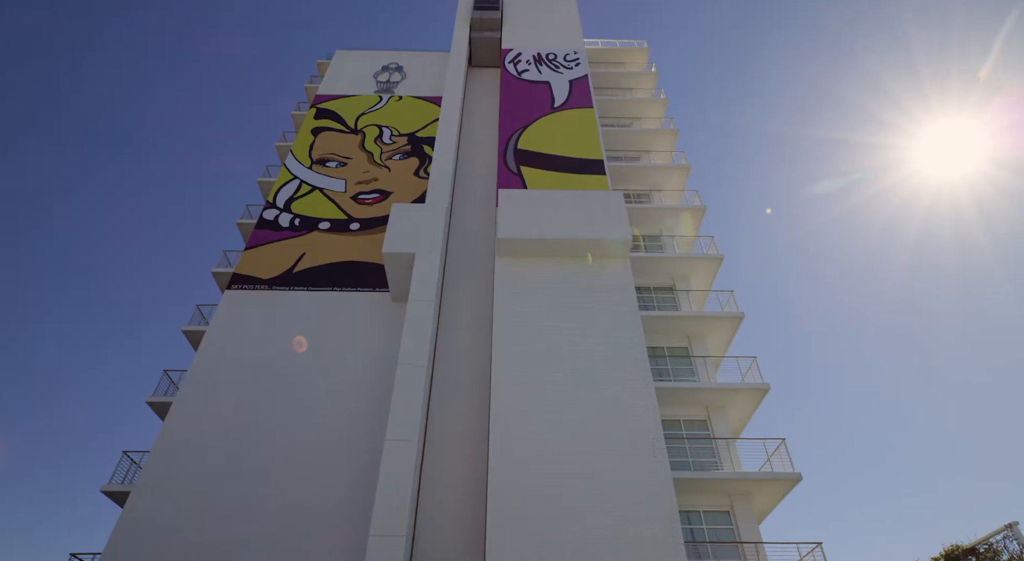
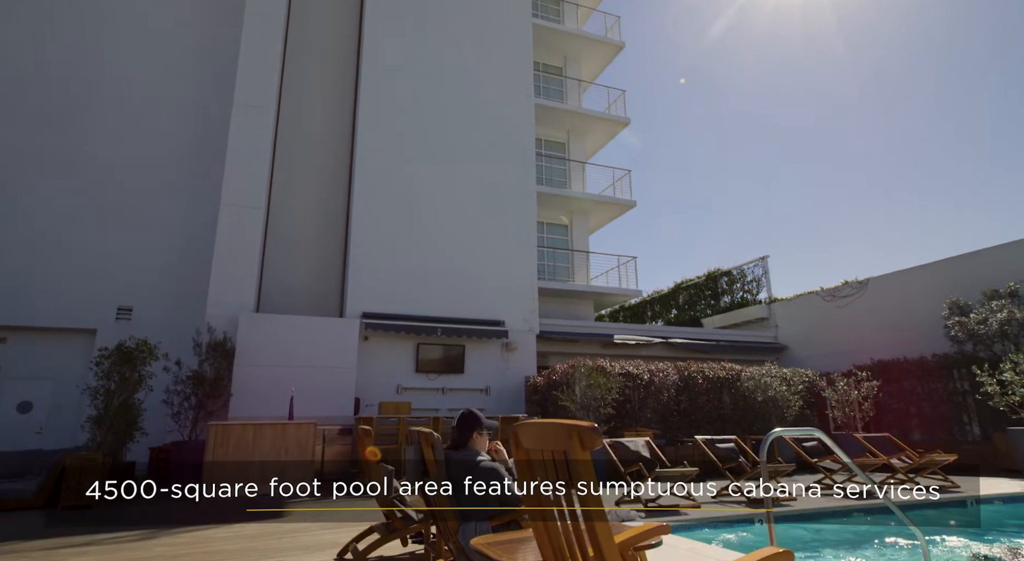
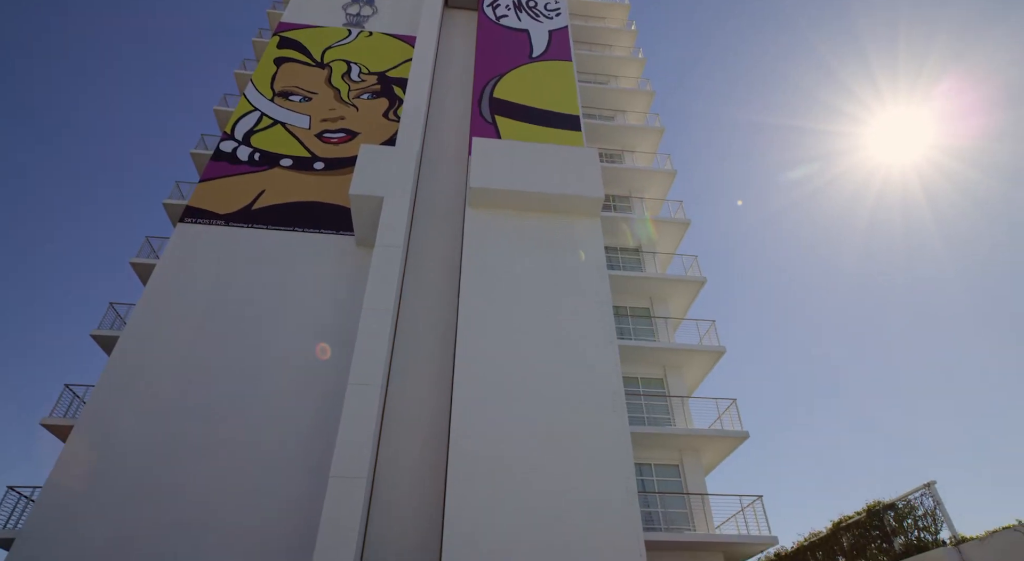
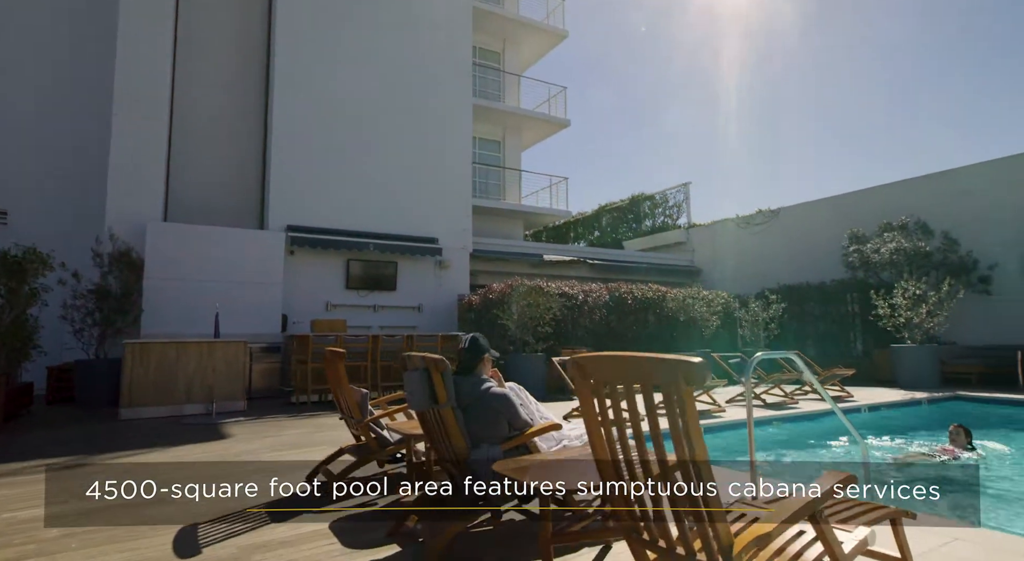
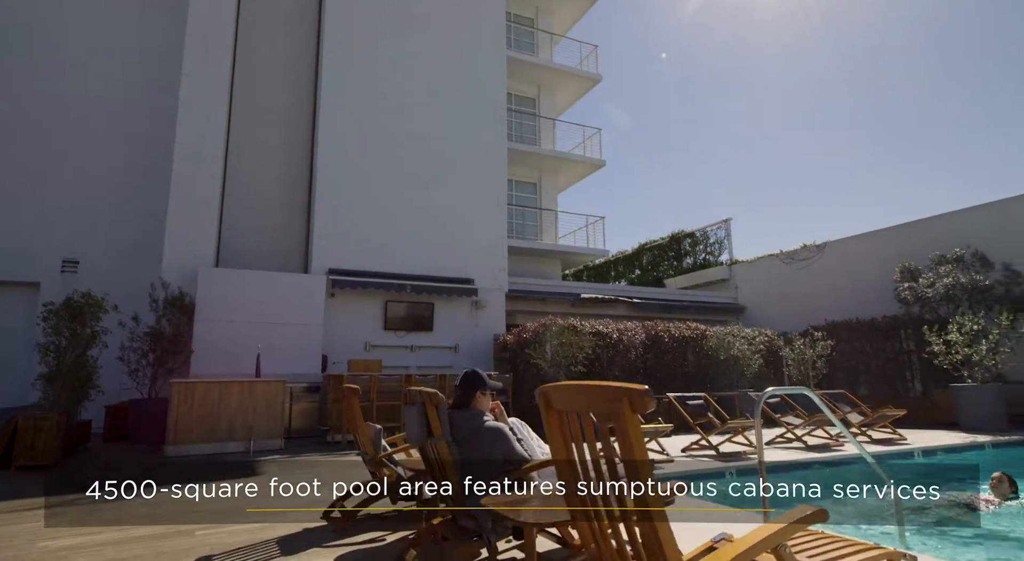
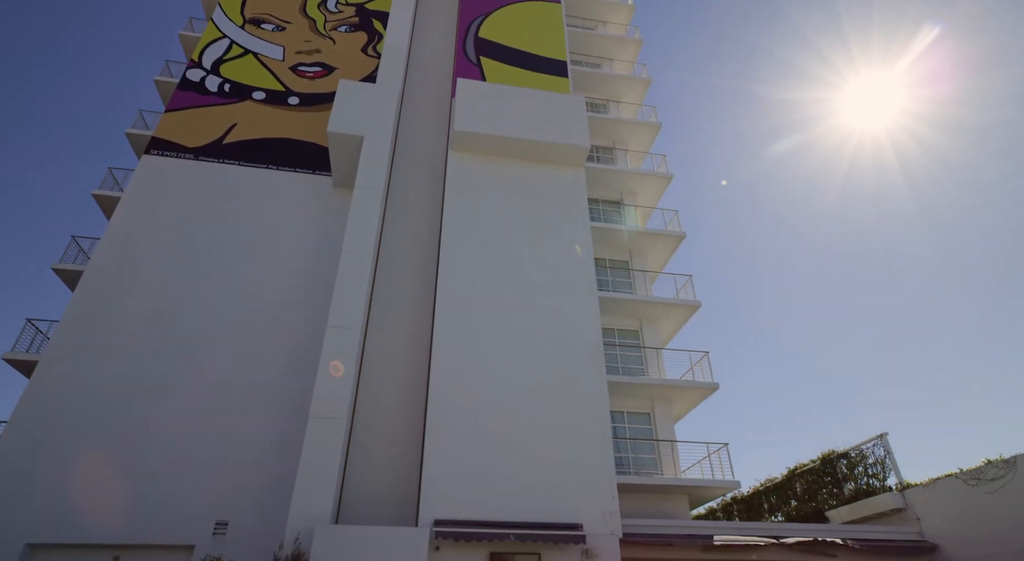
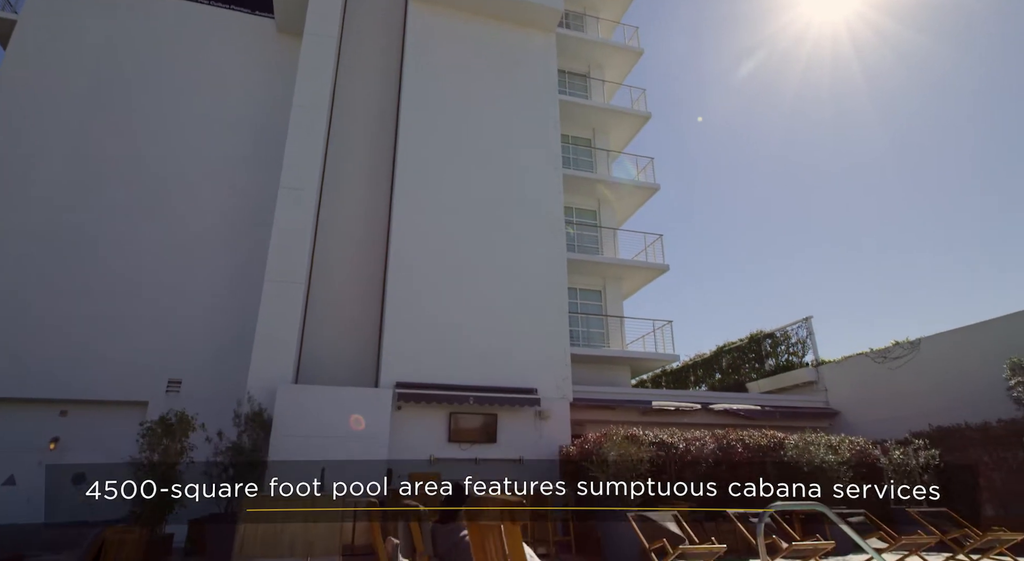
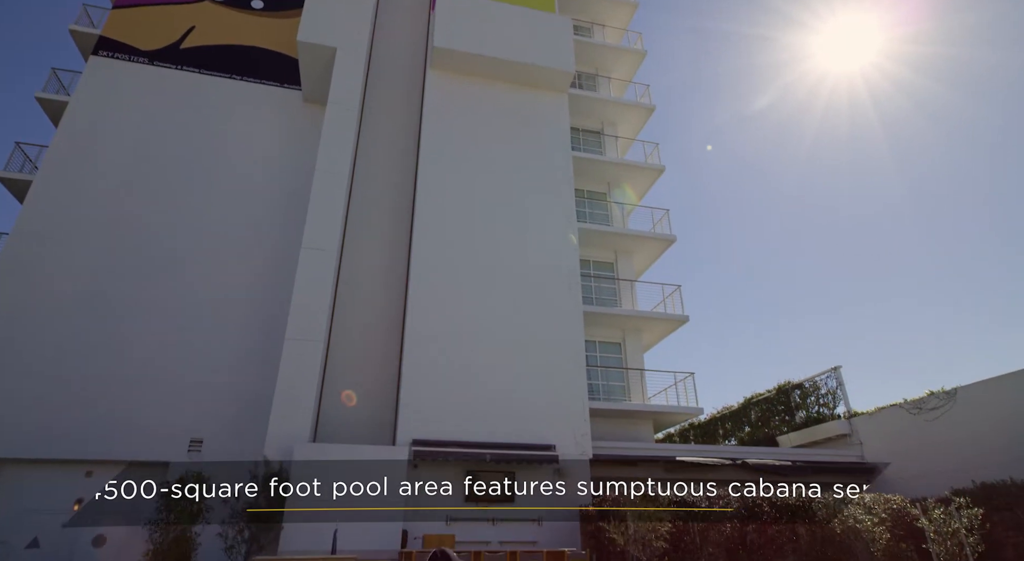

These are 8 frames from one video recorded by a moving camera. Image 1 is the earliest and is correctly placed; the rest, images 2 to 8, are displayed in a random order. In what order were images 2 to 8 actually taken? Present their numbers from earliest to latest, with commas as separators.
3, 6, 8, 7, 2, 5, 4
